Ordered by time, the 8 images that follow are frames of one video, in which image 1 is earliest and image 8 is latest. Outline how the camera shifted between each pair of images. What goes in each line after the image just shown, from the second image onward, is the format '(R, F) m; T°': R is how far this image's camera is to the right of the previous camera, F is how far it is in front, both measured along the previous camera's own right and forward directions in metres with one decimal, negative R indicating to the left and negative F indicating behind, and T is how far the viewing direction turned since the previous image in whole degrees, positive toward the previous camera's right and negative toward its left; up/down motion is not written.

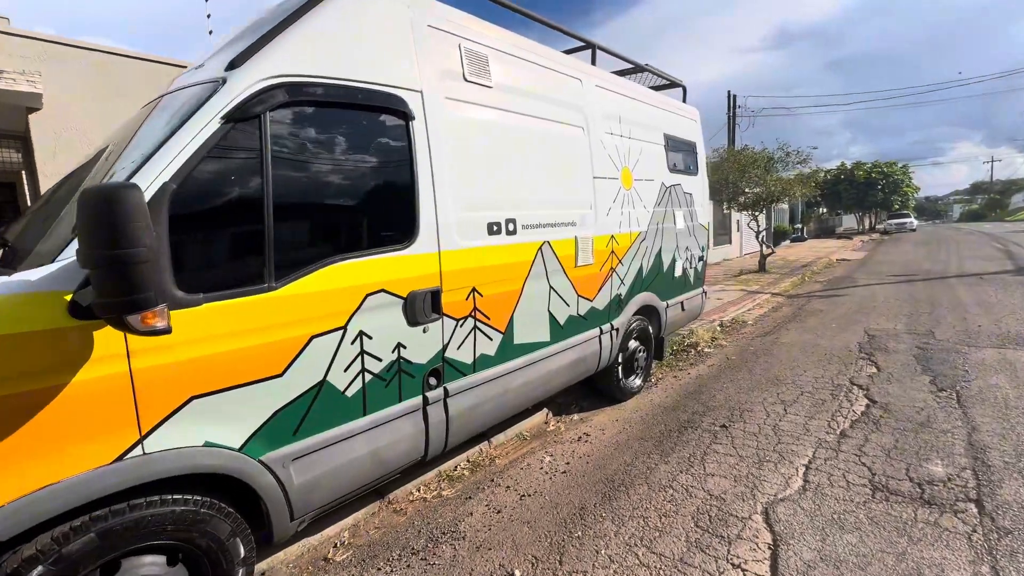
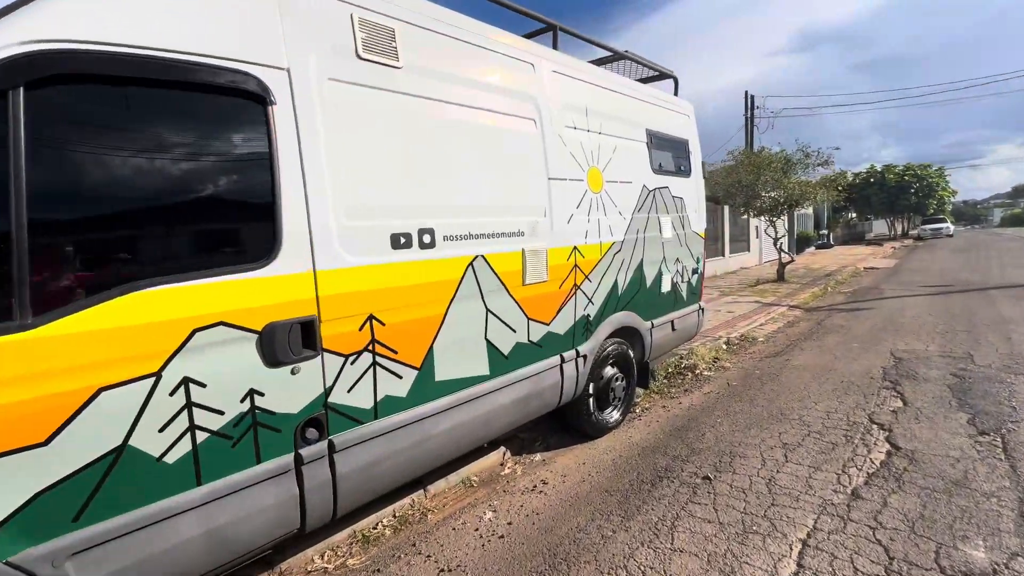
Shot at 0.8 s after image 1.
(+0.6, +0.6) m; -3°
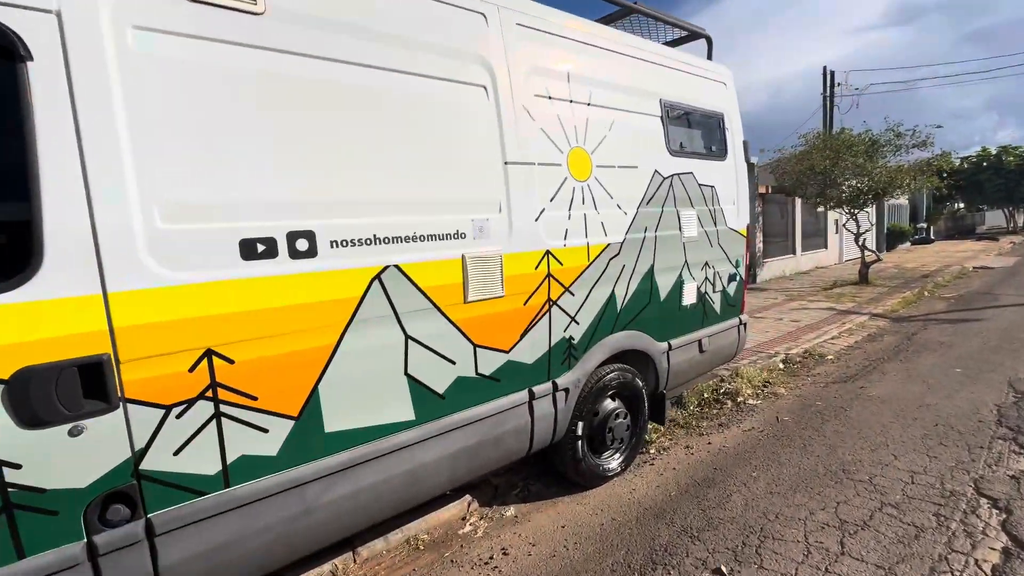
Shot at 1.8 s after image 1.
(+0.7, +0.8) m; -8°
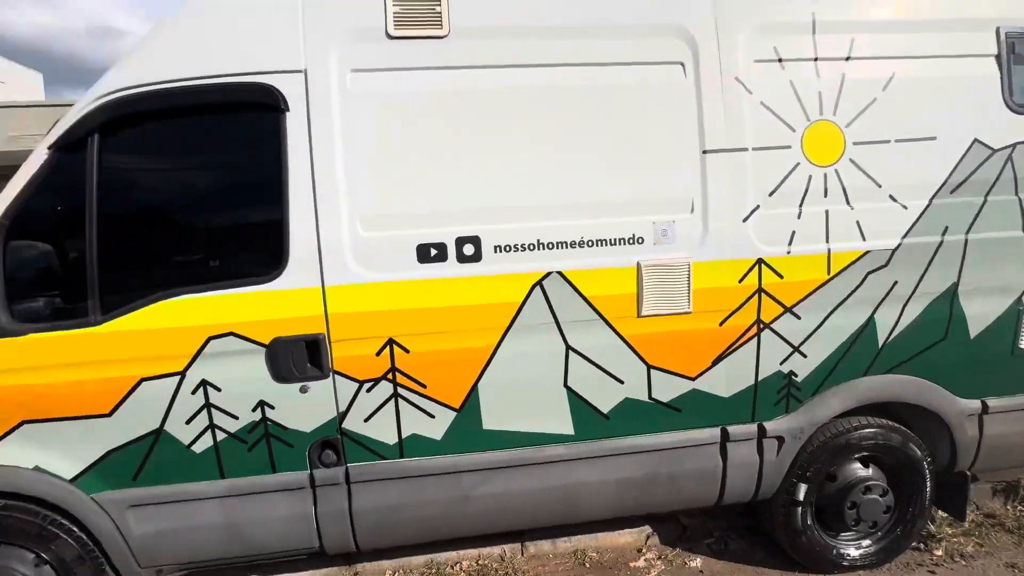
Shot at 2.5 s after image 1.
(+0.3, +0.3) m; -31°
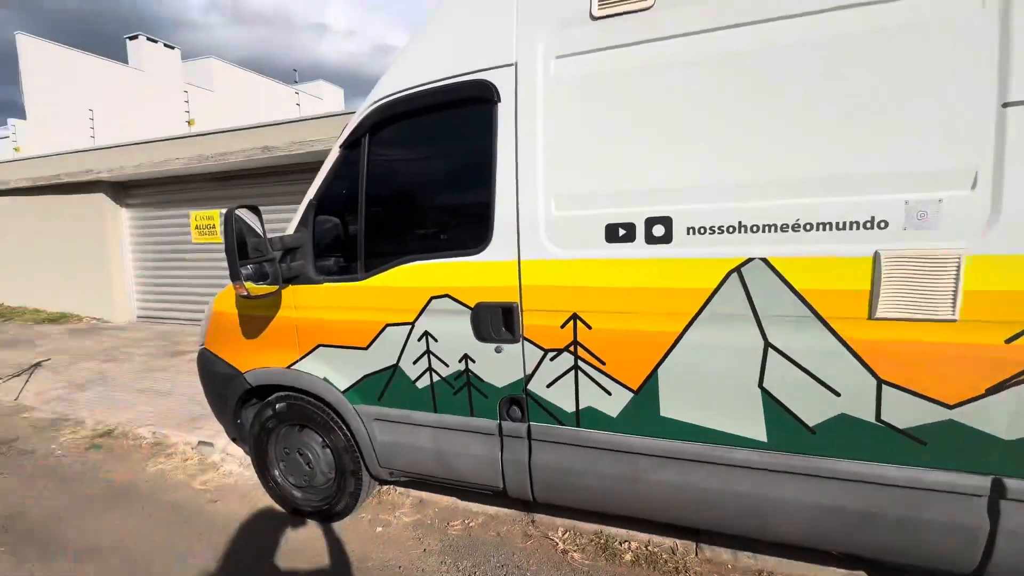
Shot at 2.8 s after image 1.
(+0.1, 0.0) m; -25°
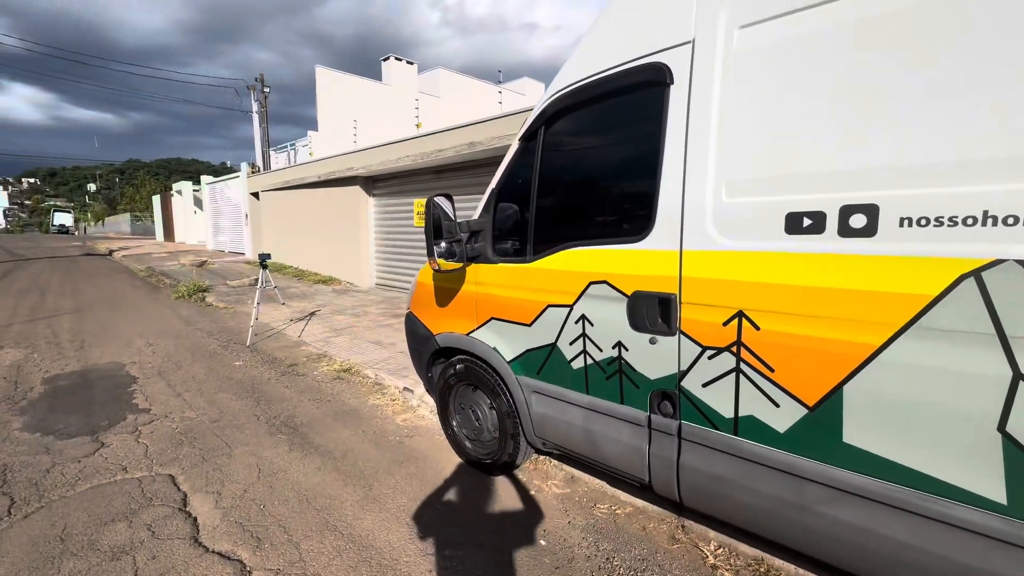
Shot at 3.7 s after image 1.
(+0.2, 0.0) m; -23°
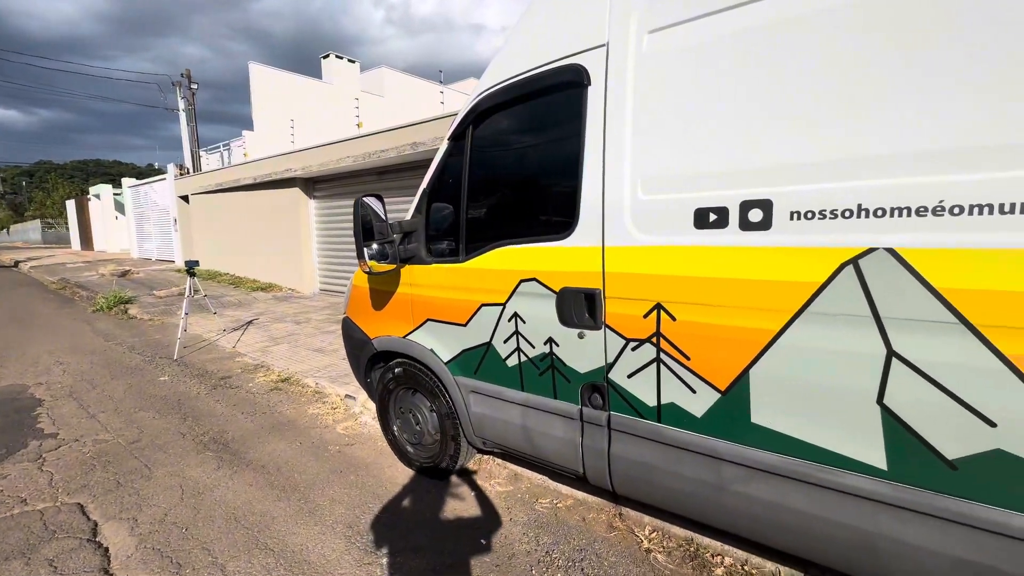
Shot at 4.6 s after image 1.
(+0.1, 0.0) m; +6°
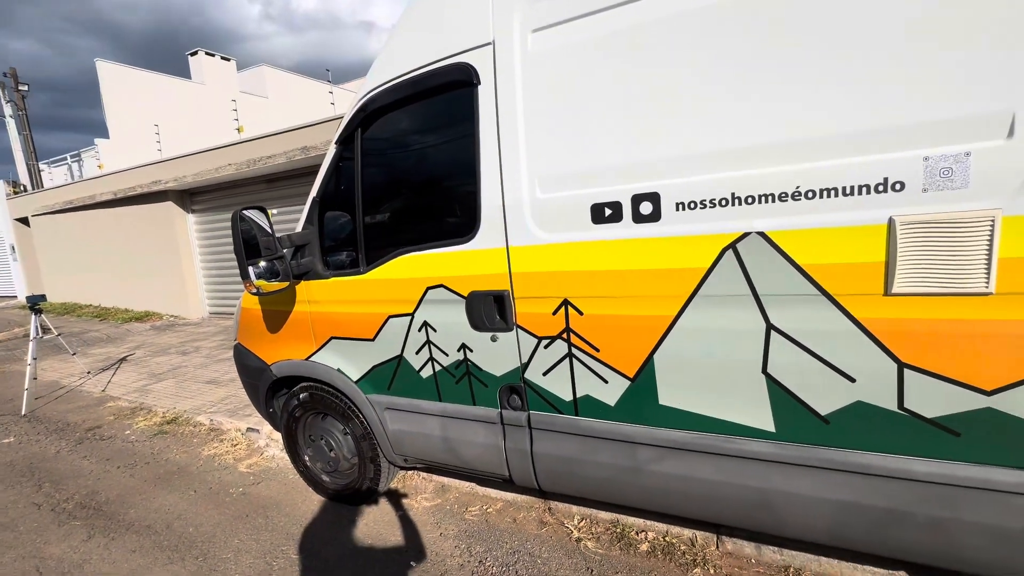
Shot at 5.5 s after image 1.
(+0.1, +0.1) m; +11°
